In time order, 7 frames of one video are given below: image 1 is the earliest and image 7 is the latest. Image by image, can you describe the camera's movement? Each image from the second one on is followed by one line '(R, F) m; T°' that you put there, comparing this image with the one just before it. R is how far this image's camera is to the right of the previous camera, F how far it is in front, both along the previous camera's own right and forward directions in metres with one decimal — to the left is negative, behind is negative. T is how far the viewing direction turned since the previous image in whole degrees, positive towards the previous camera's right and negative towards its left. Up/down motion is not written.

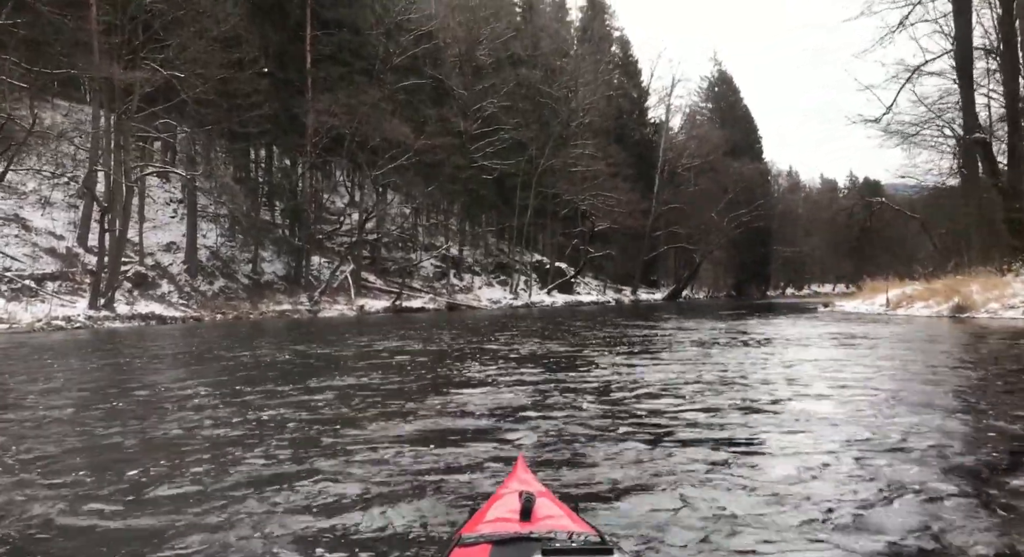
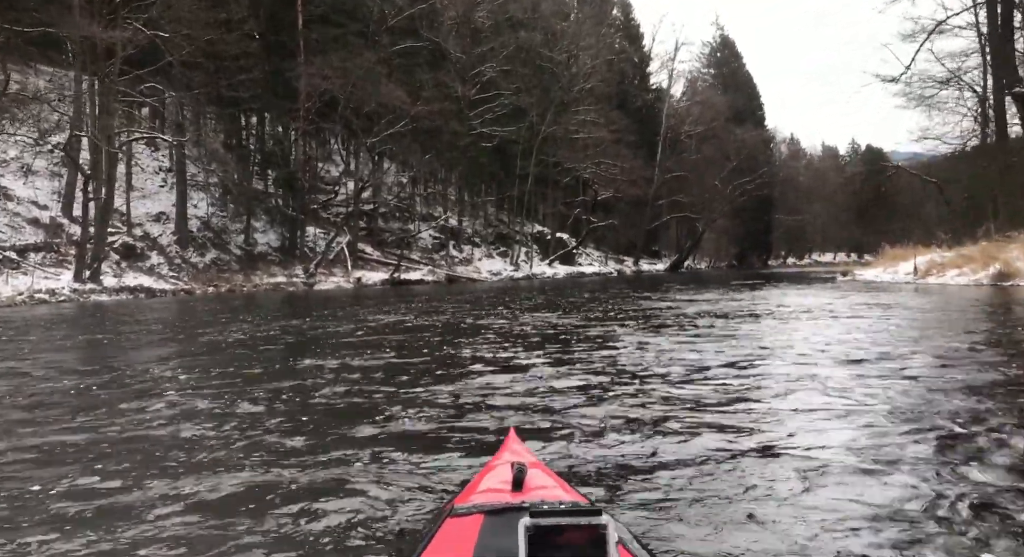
(-0.1, +0.9) m; 0°
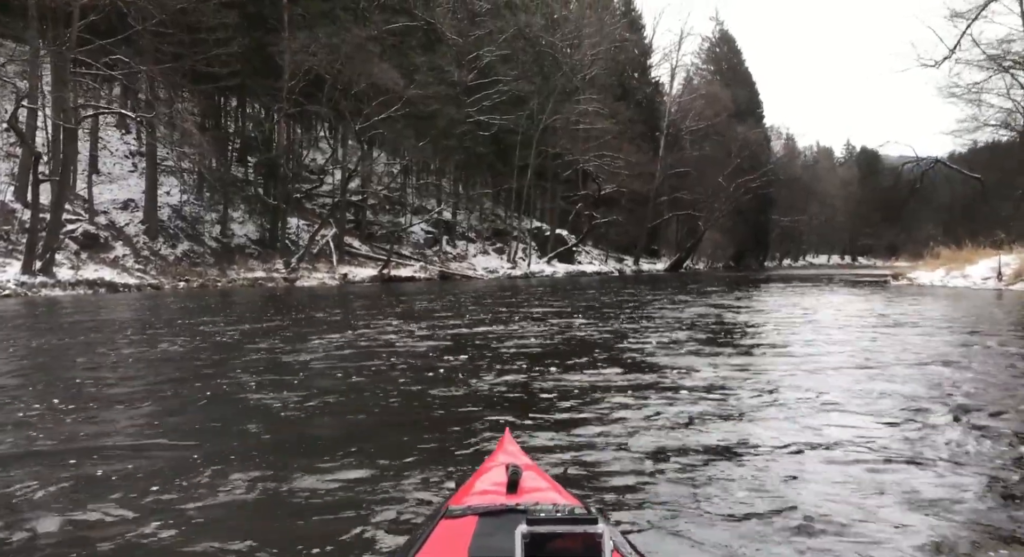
(-0.3, +2.3) m; +1°
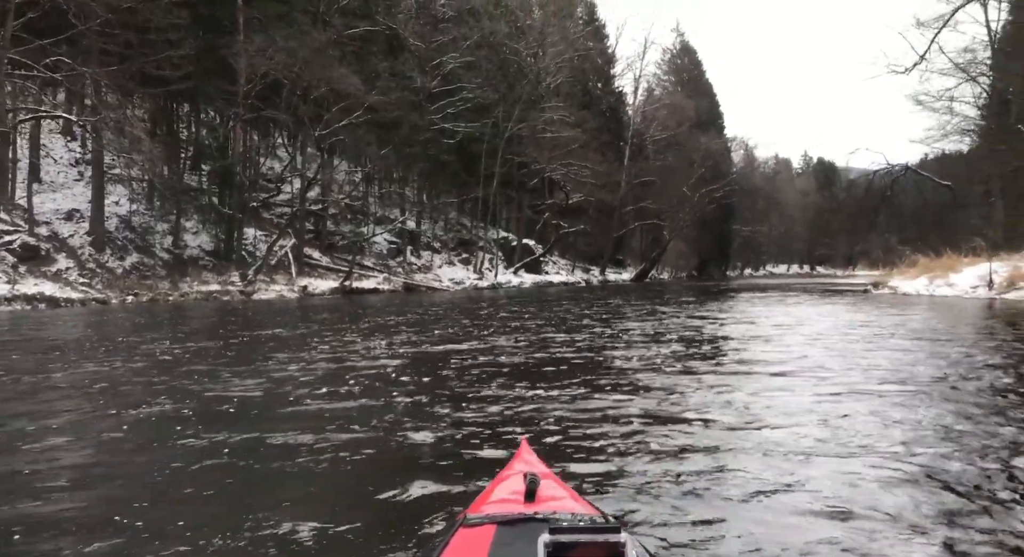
(-0.2, +1.0) m; +2°
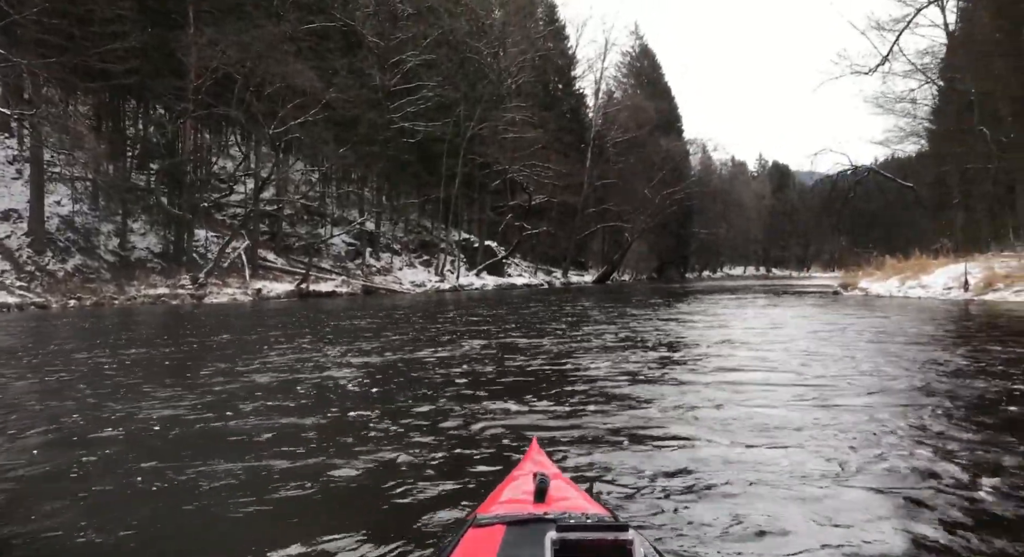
(-0.1, +0.8) m; +2°
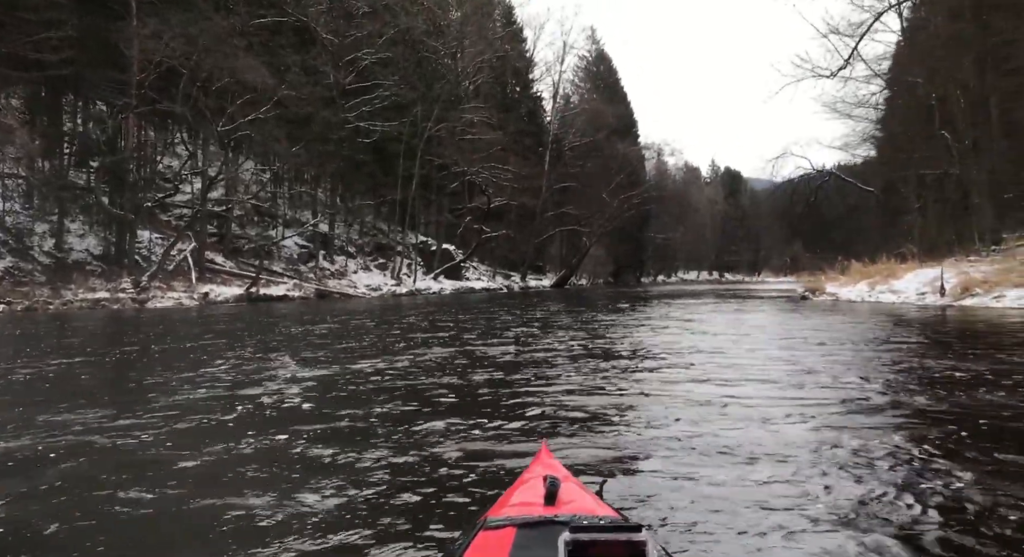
(-0.1, +0.9) m; +3°
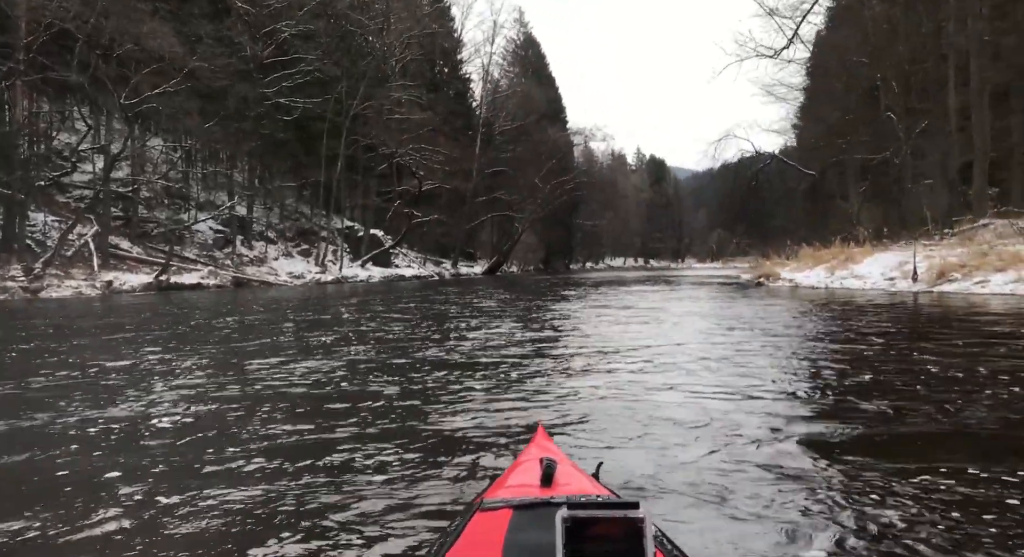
(-0.2, +1.7) m; +4°
